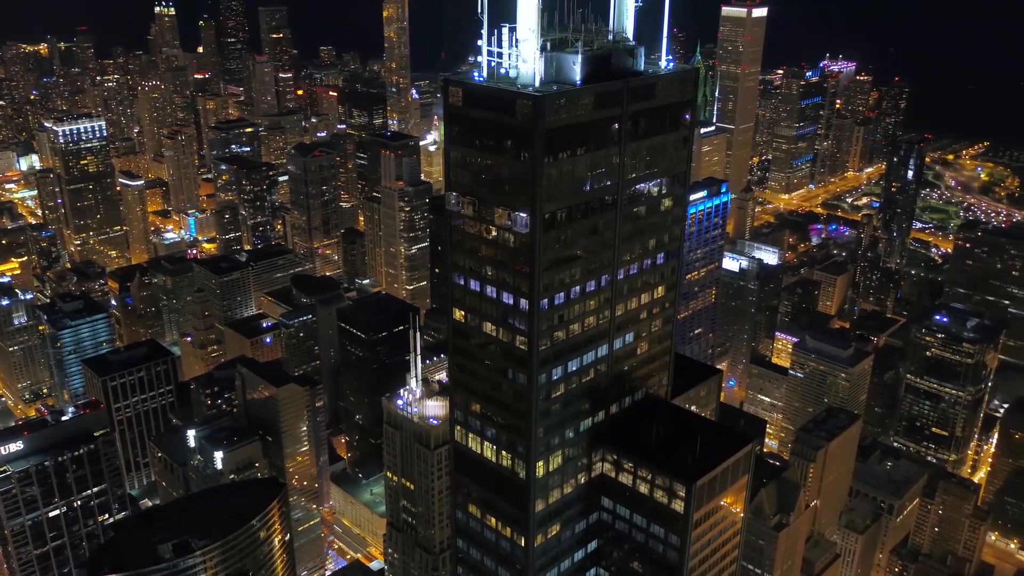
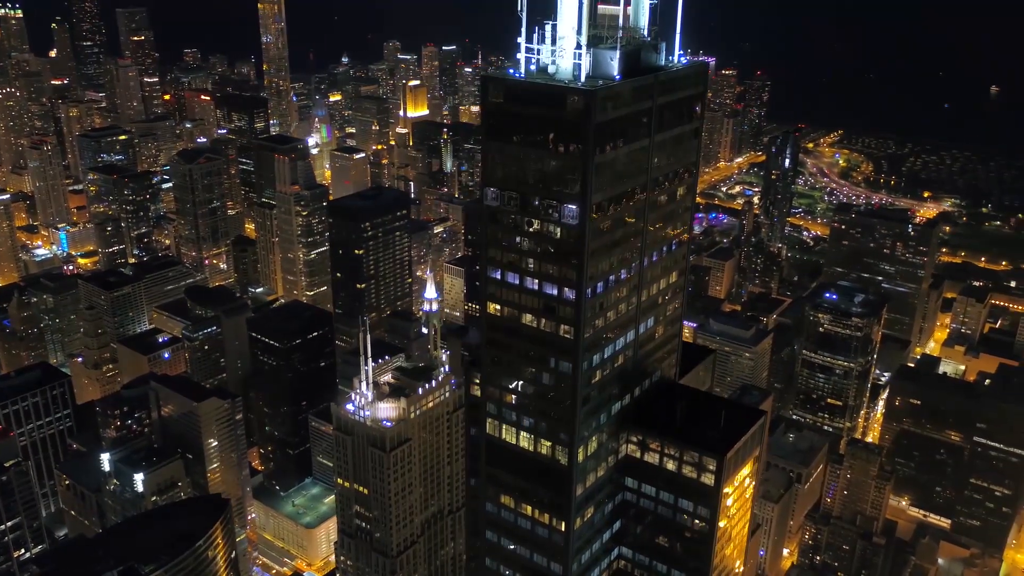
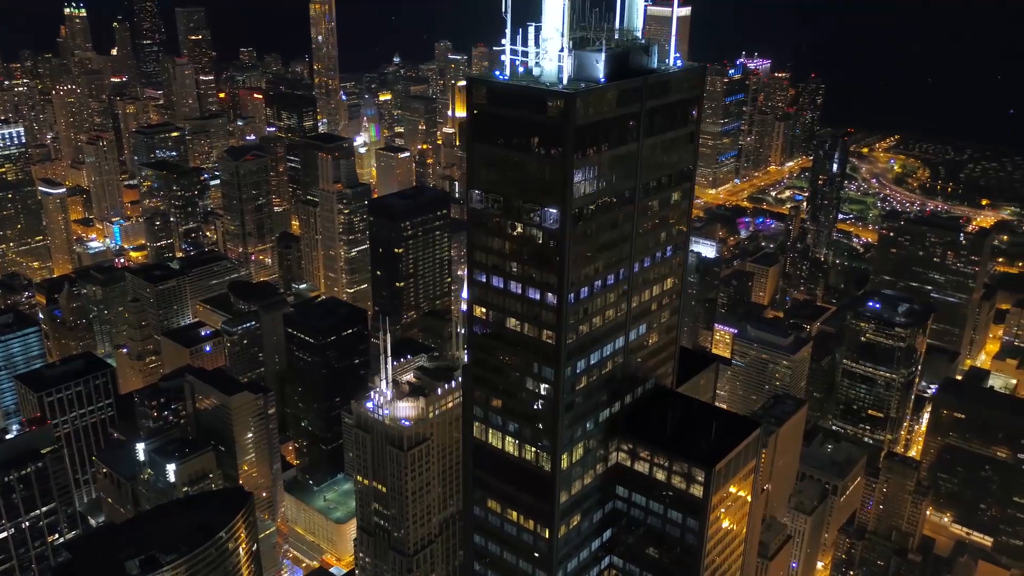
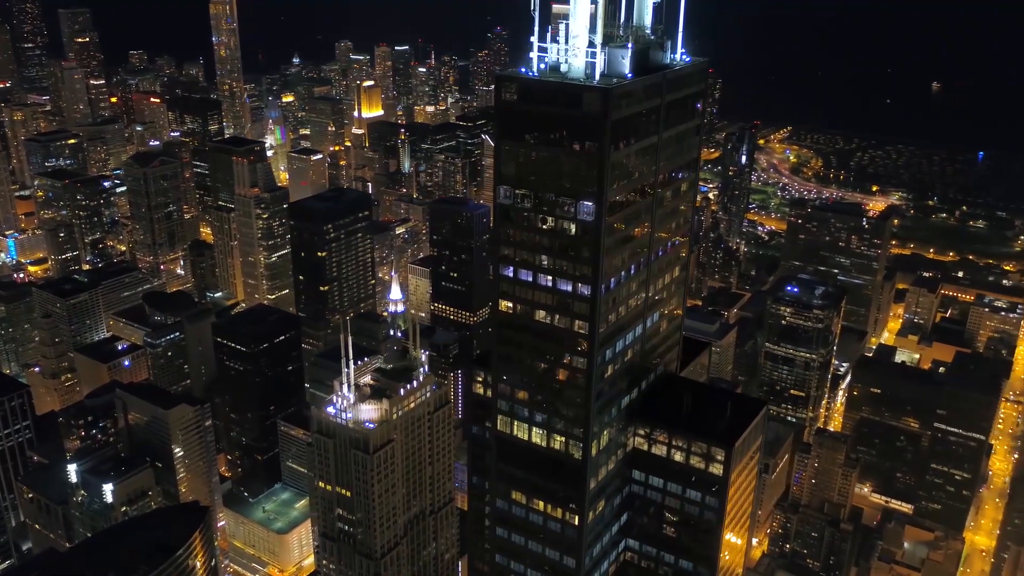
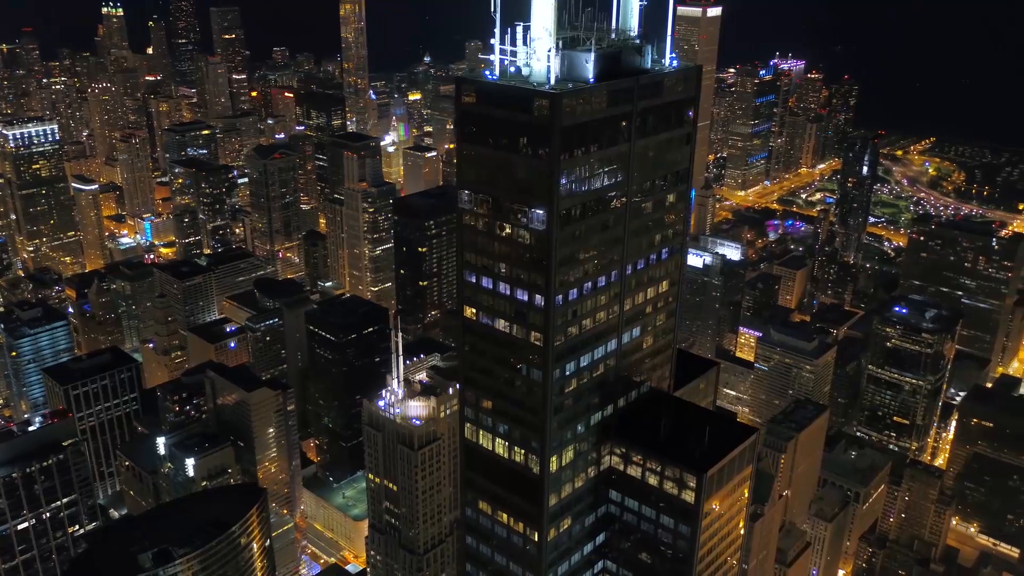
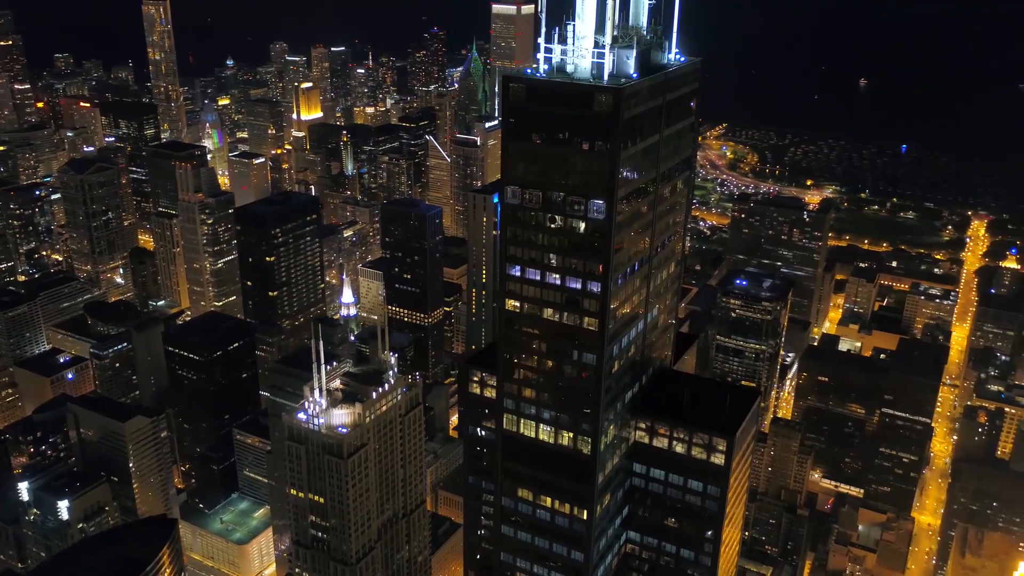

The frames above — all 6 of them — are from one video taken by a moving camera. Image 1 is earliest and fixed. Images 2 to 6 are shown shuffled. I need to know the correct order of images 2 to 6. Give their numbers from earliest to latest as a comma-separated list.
5, 3, 2, 4, 6
